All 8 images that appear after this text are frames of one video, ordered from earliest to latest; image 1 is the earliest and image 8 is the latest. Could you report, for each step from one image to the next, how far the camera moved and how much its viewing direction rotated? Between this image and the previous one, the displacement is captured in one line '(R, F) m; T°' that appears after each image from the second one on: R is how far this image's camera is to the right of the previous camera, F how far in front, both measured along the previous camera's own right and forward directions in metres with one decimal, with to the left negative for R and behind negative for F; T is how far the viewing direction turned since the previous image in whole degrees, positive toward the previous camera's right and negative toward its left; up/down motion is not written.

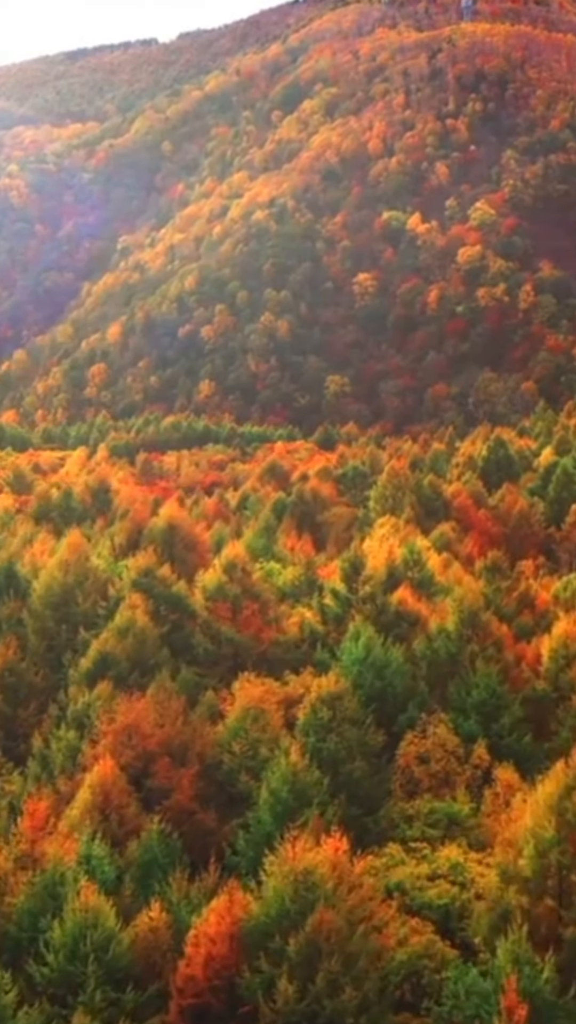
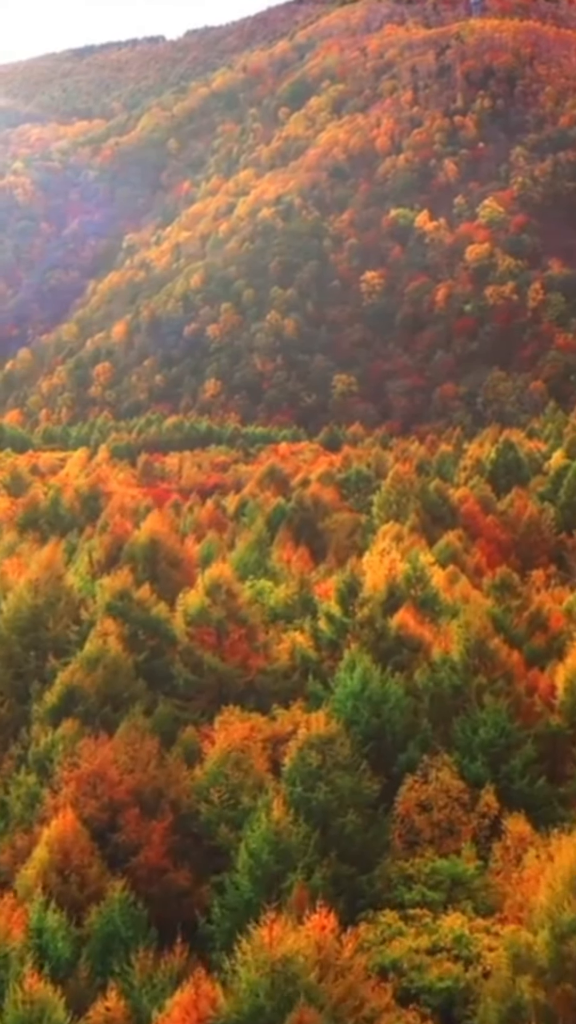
(+0.3, +3.4) m; 0°
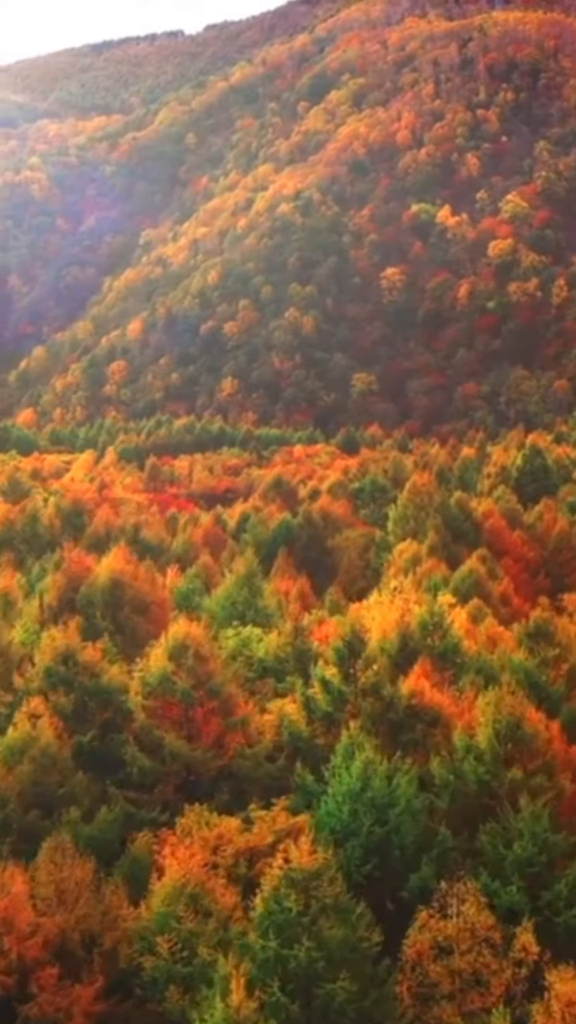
(+0.5, +7.0) m; -1°
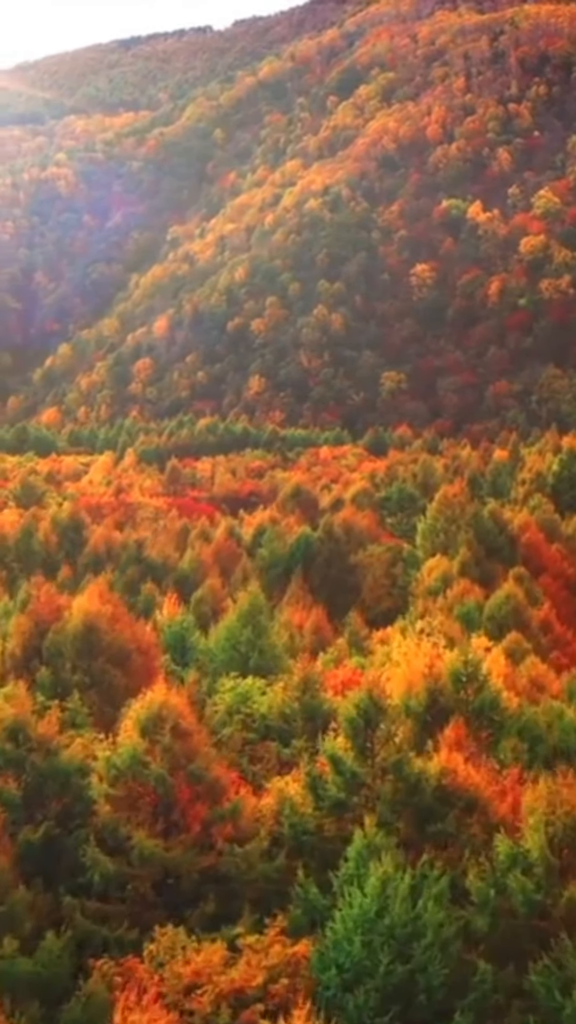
(+0.3, +5.3) m; -1°
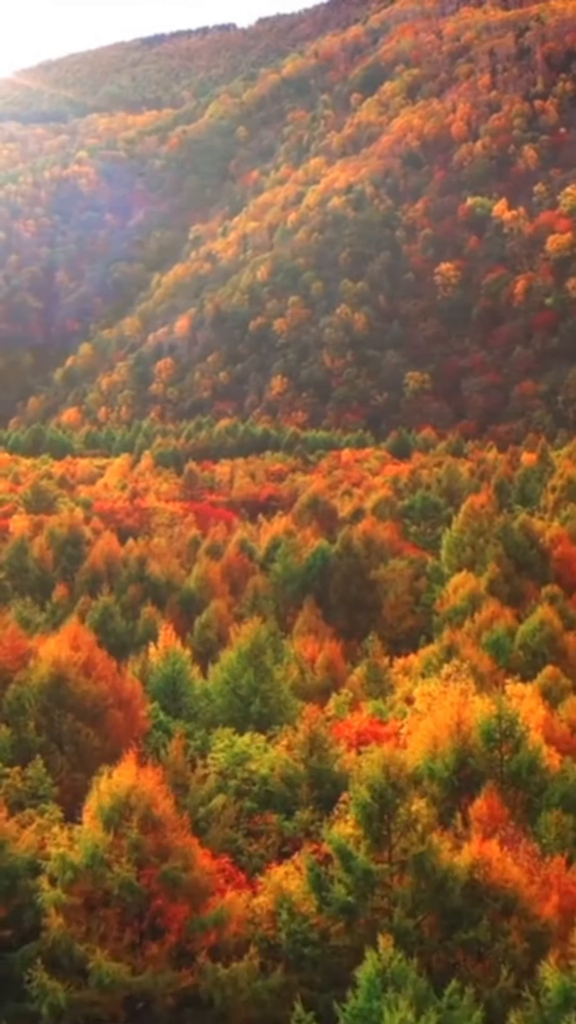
(+0.2, +4.2) m; -1°
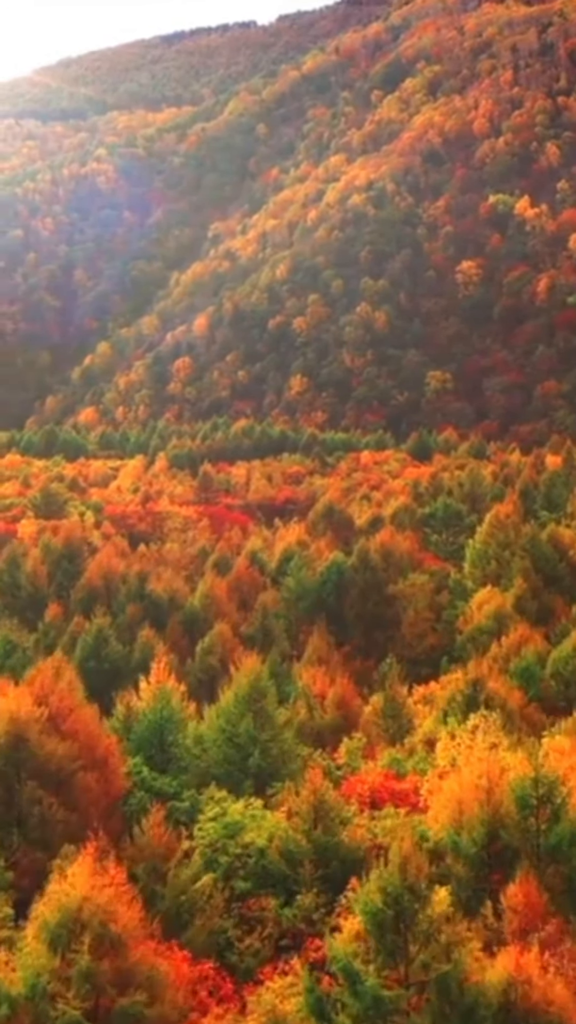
(+0.2, +3.6) m; -1°
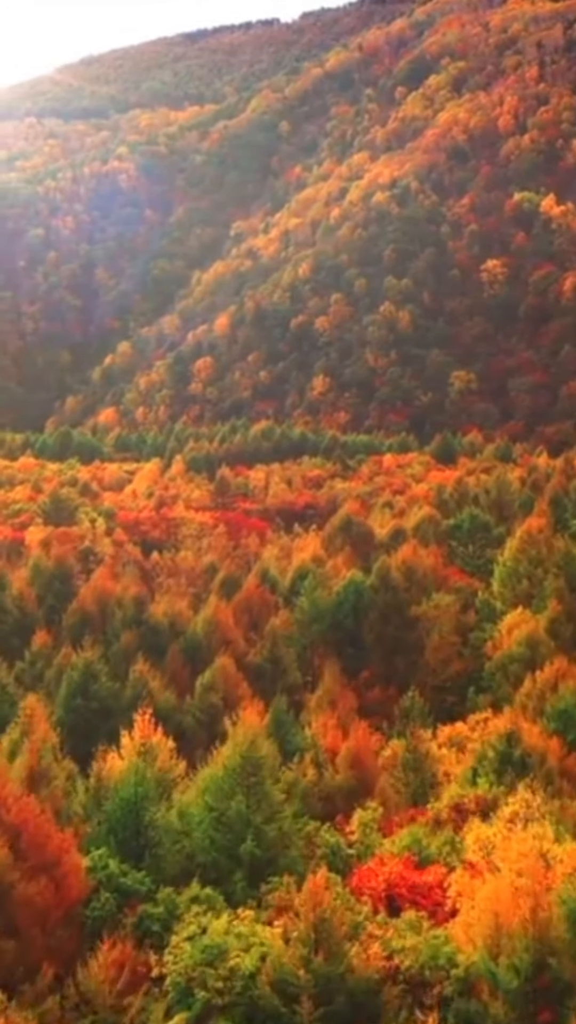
(+0.2, +4.2) m; -1°
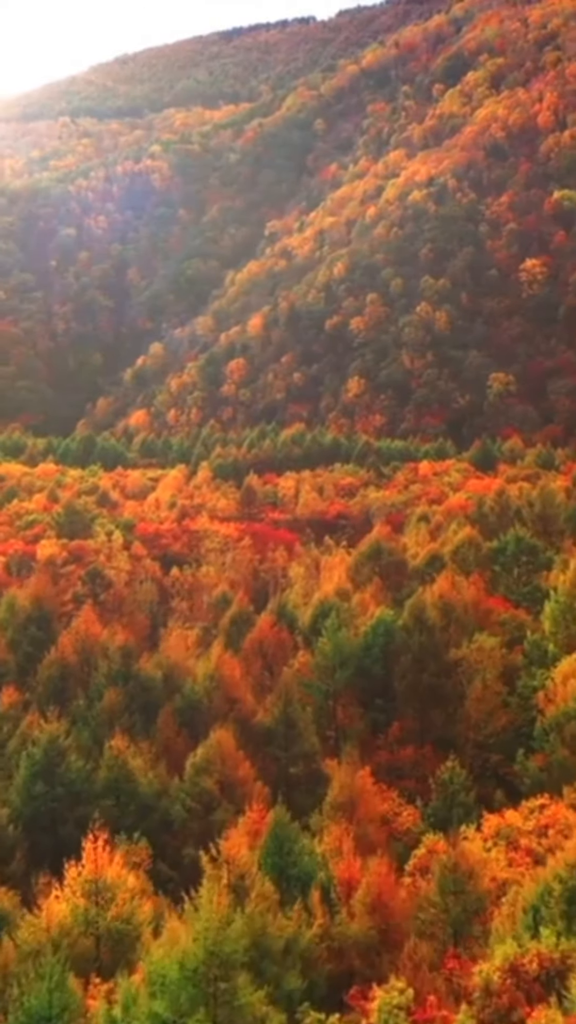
(+0.4, +6.6) m; -1°
